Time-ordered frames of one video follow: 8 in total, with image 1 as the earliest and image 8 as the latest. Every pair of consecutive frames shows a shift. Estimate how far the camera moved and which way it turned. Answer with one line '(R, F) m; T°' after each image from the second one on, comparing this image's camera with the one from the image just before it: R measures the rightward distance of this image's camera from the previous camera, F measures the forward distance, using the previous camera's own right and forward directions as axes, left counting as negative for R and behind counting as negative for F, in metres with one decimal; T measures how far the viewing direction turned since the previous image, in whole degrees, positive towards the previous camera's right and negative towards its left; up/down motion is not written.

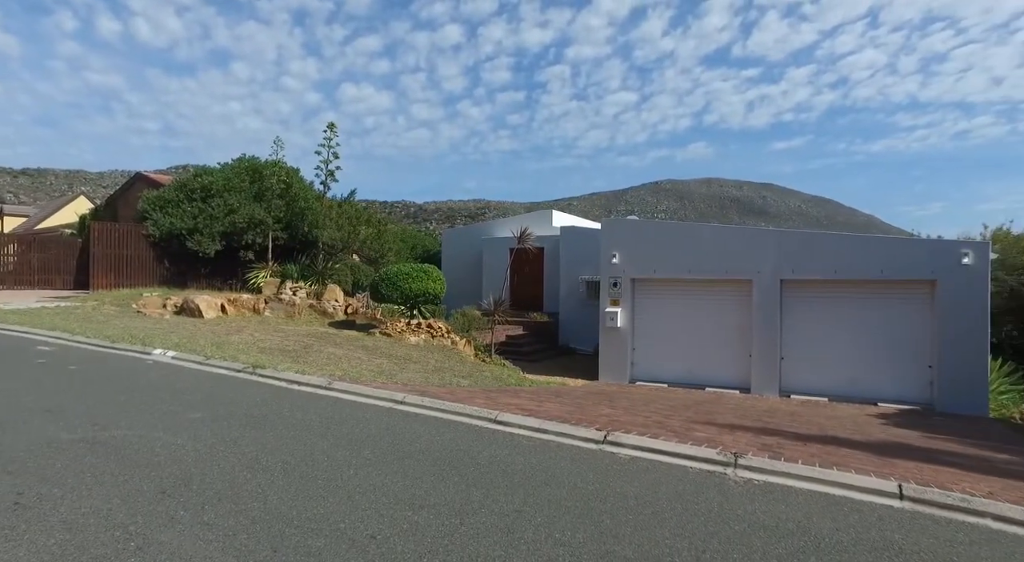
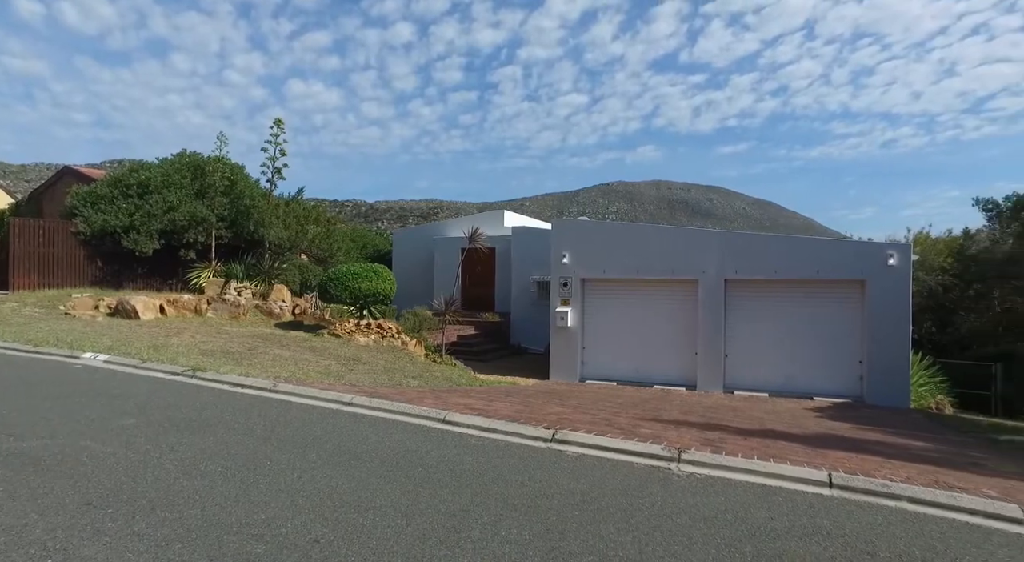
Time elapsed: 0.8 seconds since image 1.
(+0.1, -0.1) m; +5°
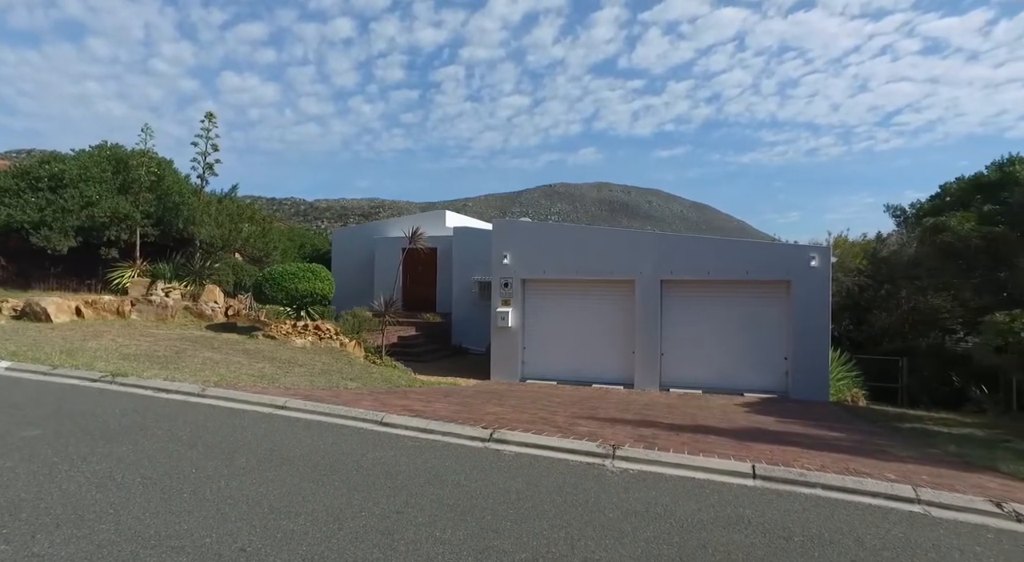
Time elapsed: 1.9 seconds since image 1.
(+0.2, 0.0) m; +5°
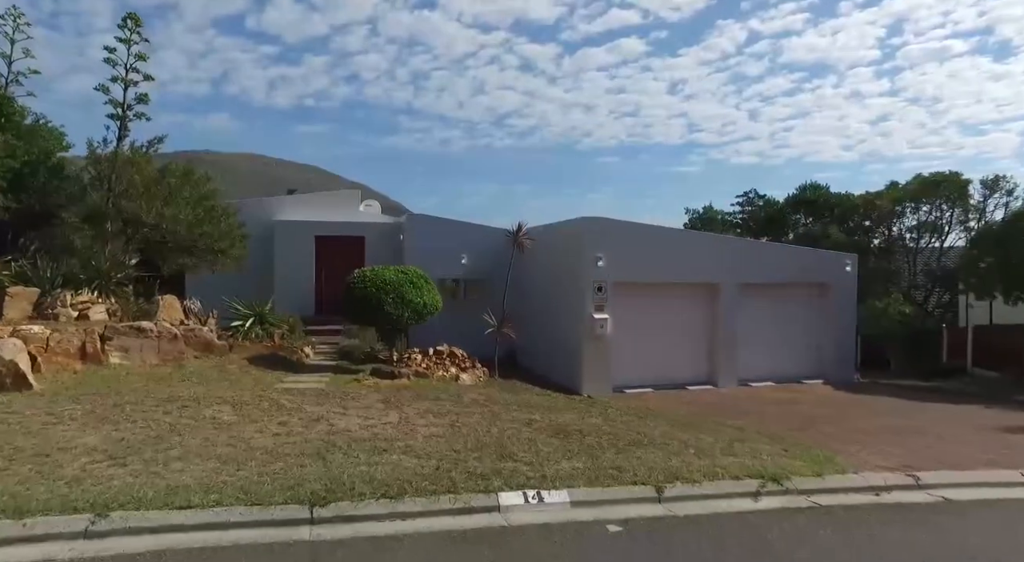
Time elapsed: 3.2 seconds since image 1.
(-2.1, +0.1) m; -39°
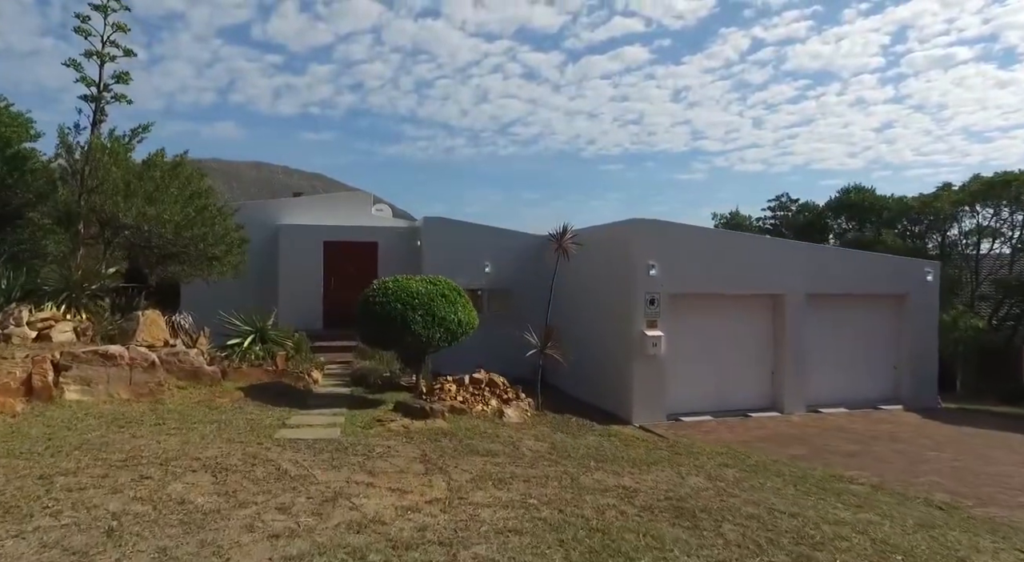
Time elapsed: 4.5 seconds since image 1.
(-0.7, +1.7) m; 0°
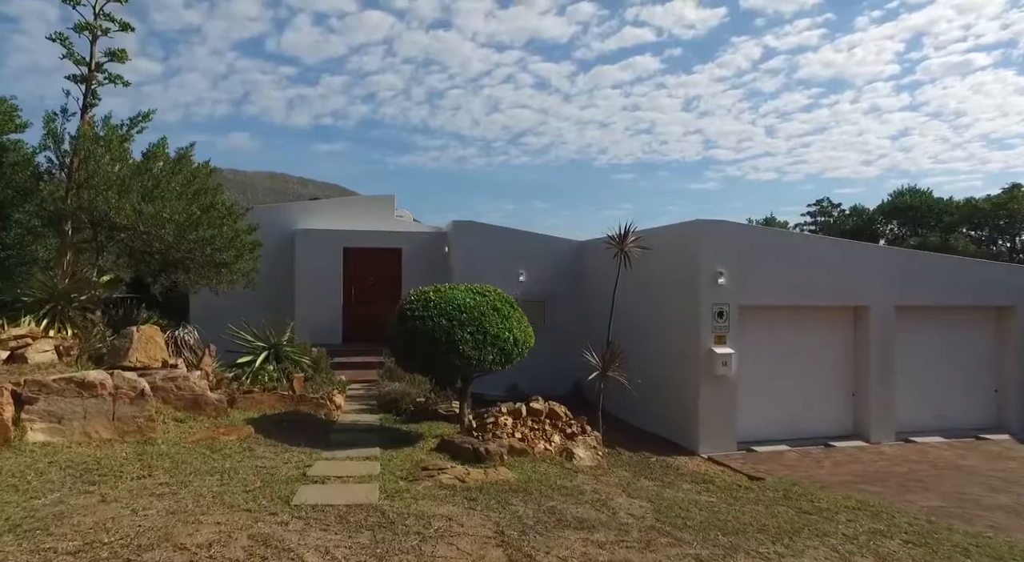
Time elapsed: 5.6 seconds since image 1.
(-0.6, +1.3) m; -1°
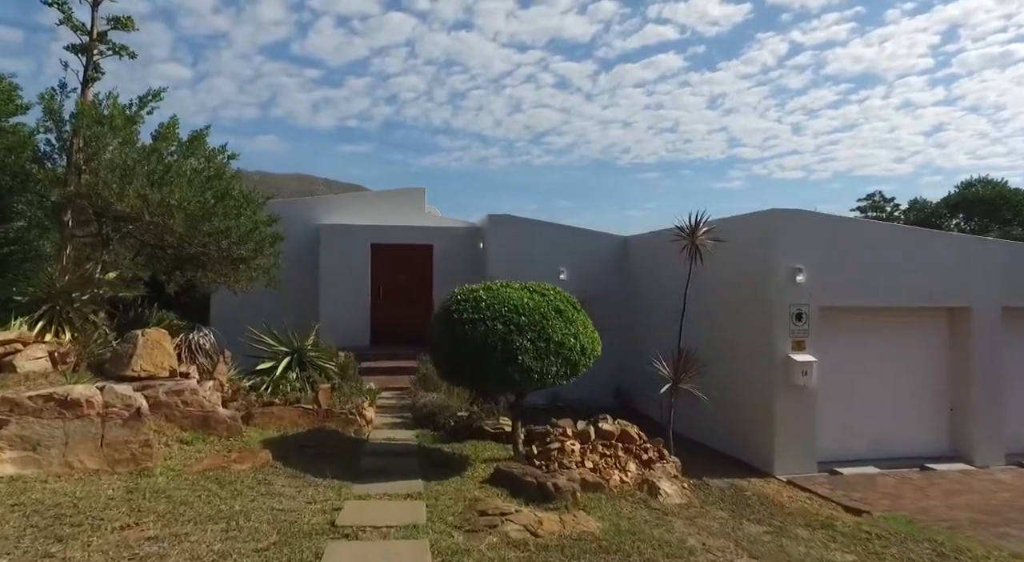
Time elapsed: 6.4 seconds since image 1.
(-0.4, +1.0) m; -2°
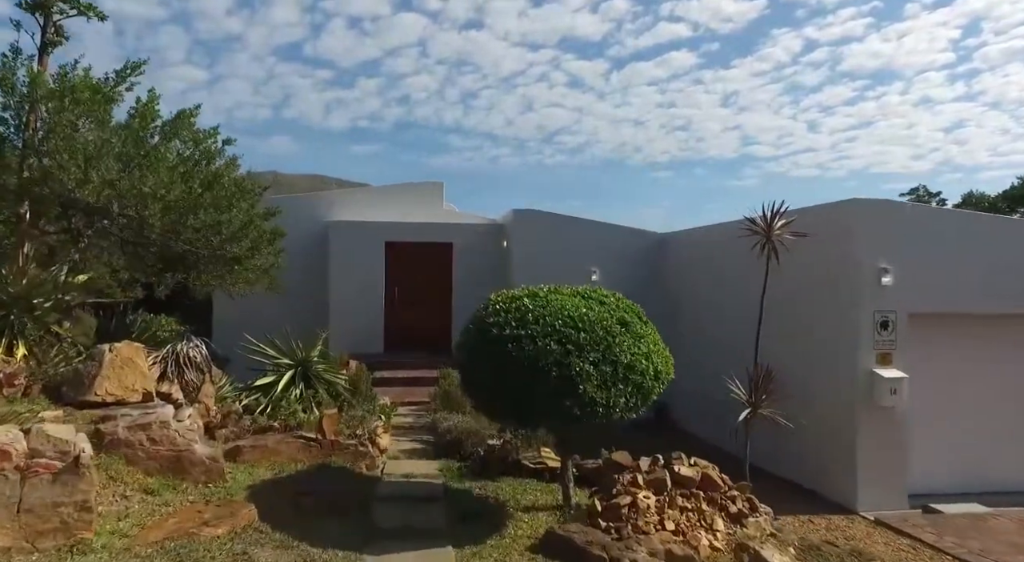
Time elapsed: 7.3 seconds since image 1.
(-0.3, +1.2) m; -1°
